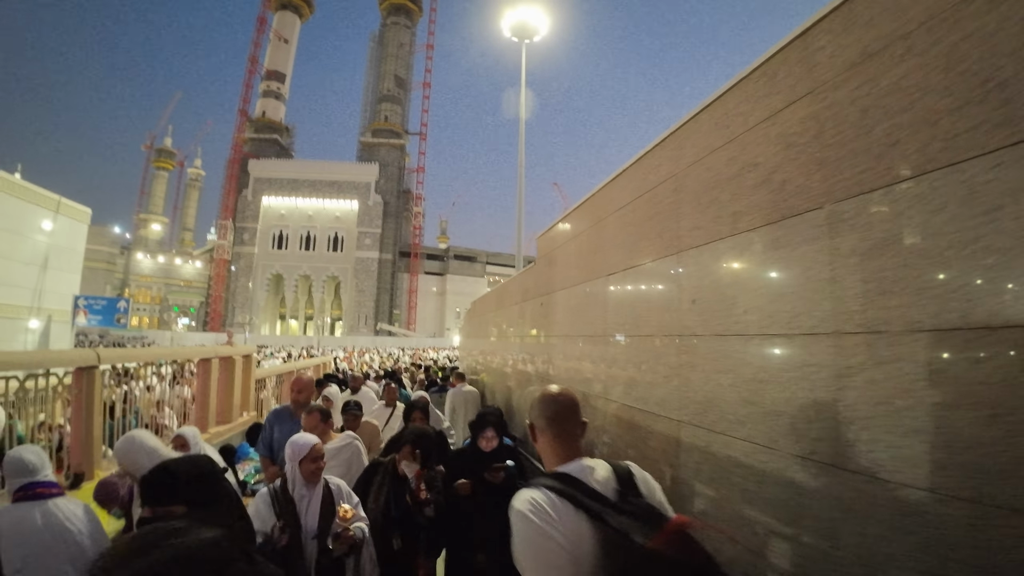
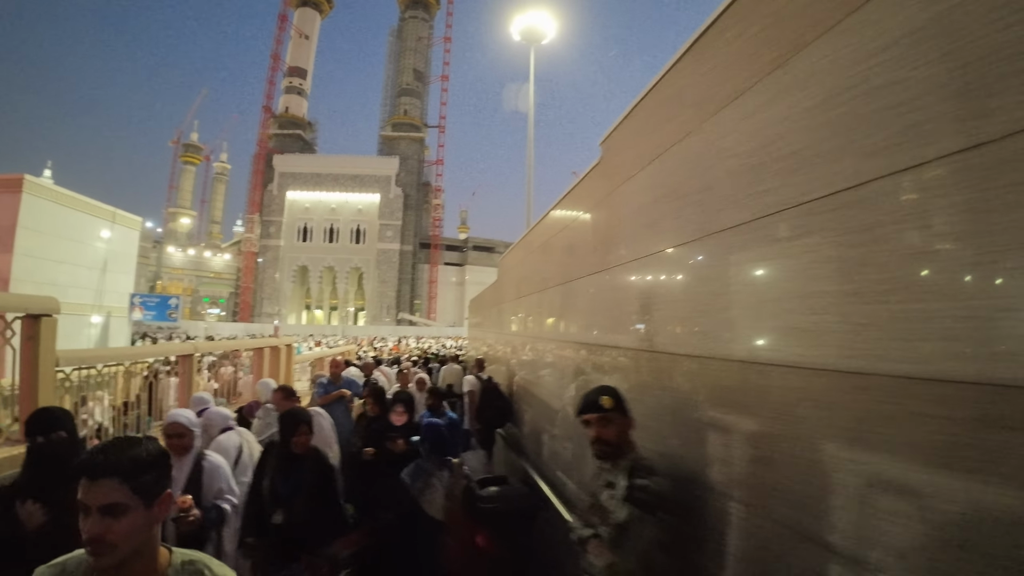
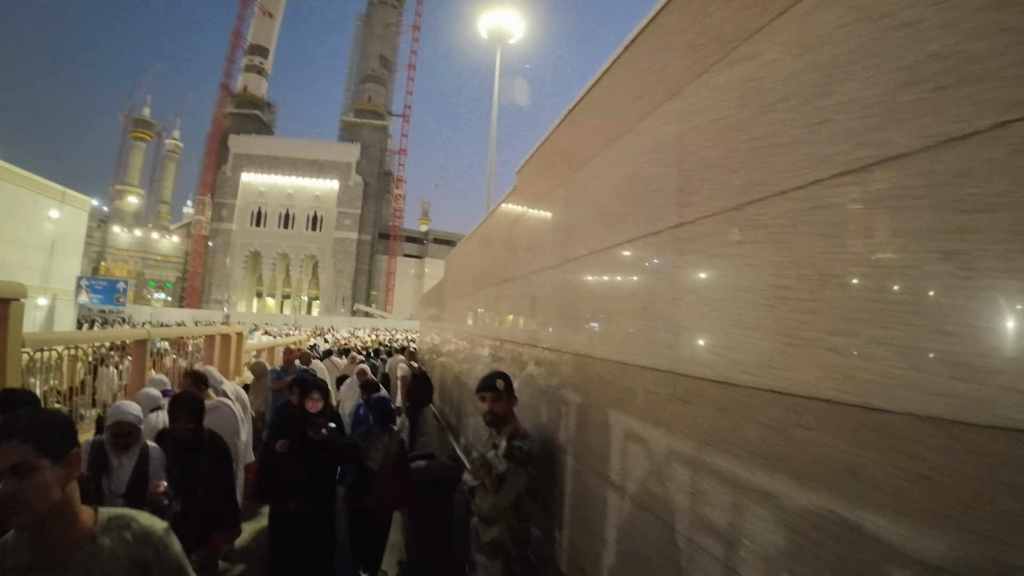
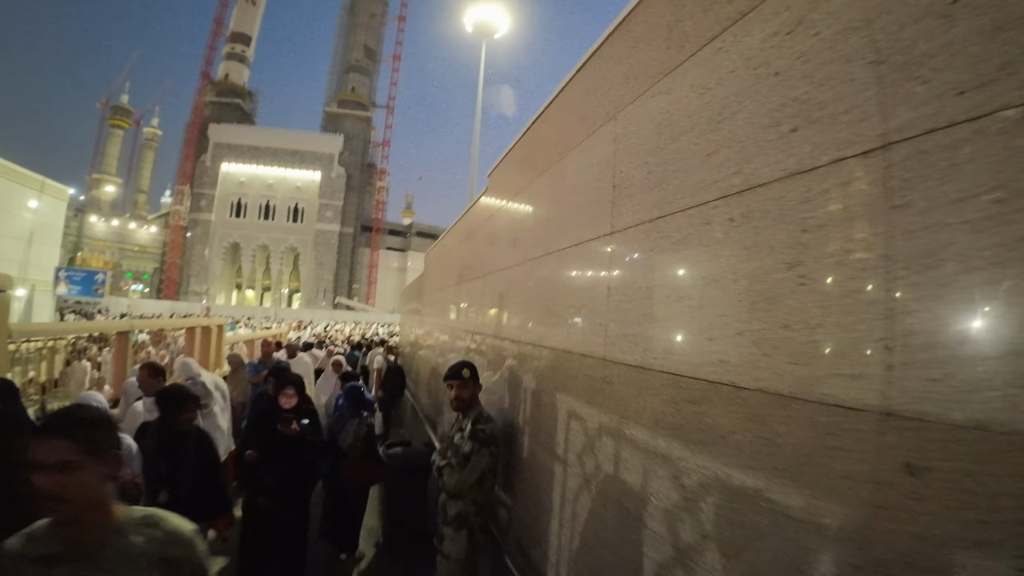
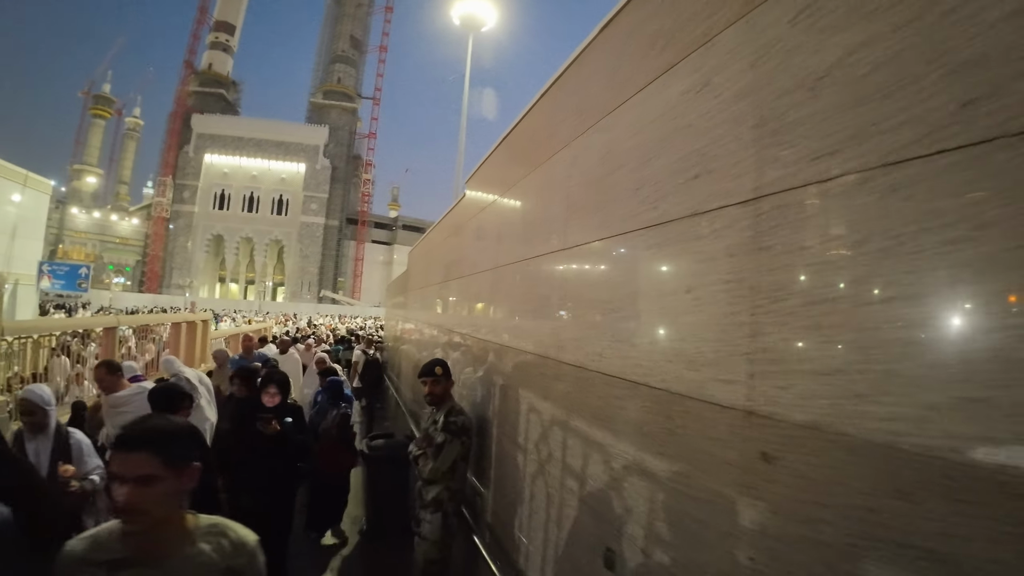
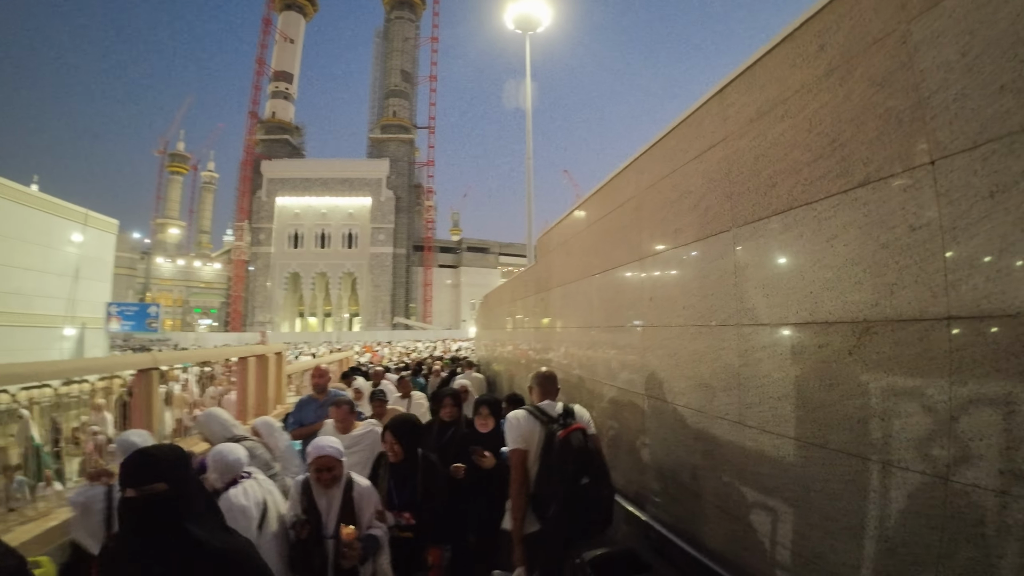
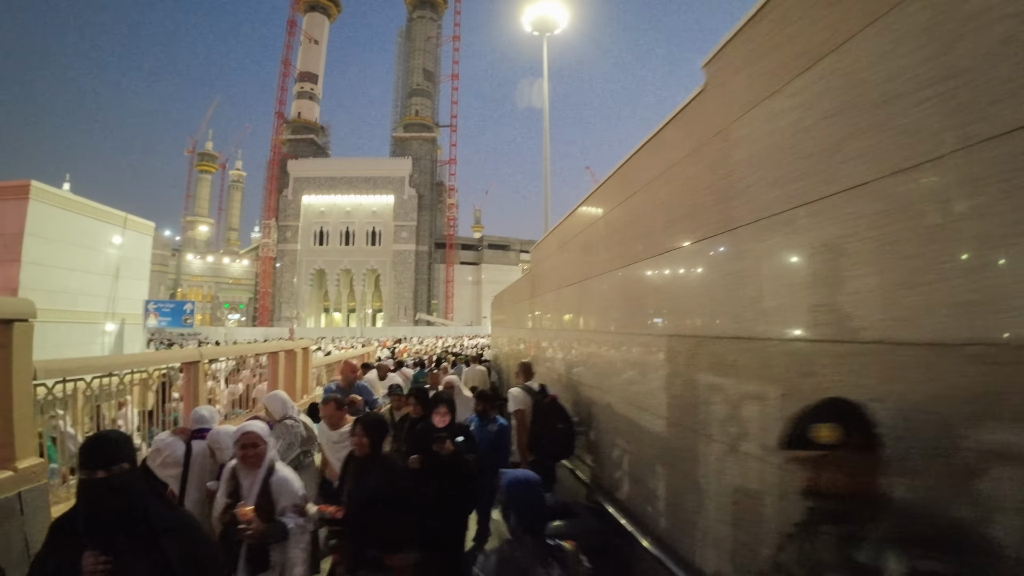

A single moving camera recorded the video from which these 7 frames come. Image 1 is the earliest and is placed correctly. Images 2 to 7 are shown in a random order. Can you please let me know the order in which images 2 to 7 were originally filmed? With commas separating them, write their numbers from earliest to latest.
6, 7, 2, 3, 4, 5
